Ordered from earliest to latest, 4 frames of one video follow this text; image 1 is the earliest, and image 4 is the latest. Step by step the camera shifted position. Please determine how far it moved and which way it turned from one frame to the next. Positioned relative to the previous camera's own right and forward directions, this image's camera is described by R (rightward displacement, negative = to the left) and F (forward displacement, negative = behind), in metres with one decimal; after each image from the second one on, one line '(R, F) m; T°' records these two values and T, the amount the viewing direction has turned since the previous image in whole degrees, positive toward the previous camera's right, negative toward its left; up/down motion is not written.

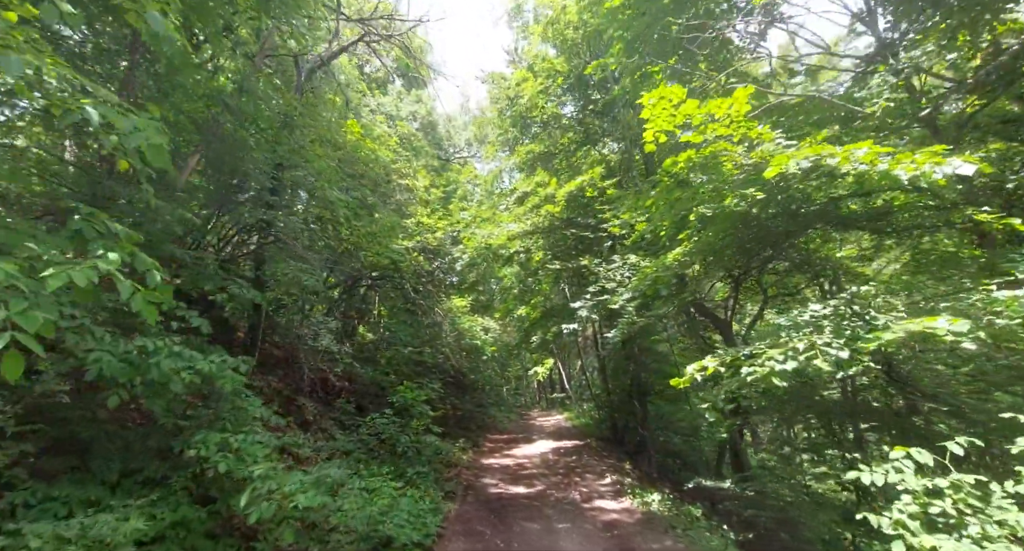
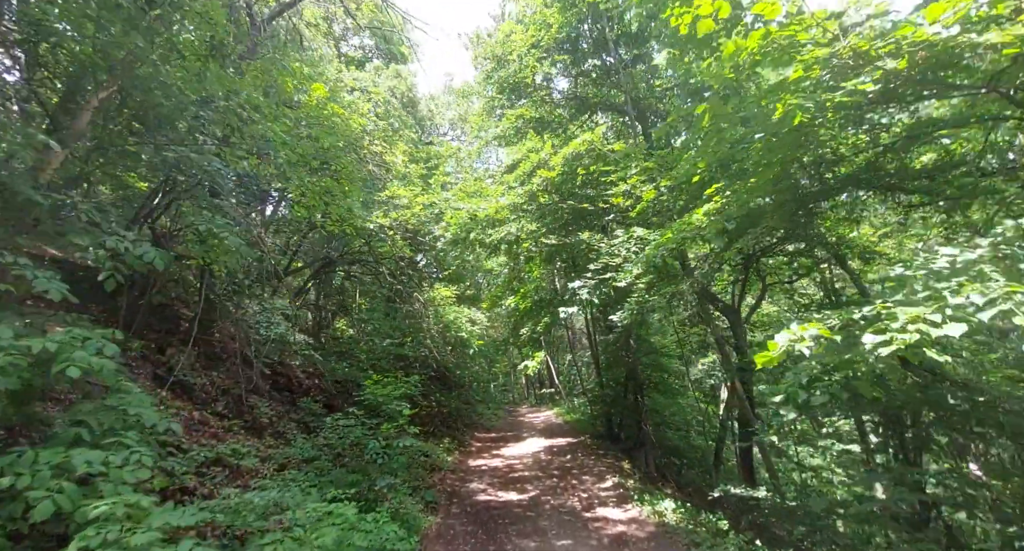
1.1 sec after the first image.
(0.0, +1.0) m; +2°
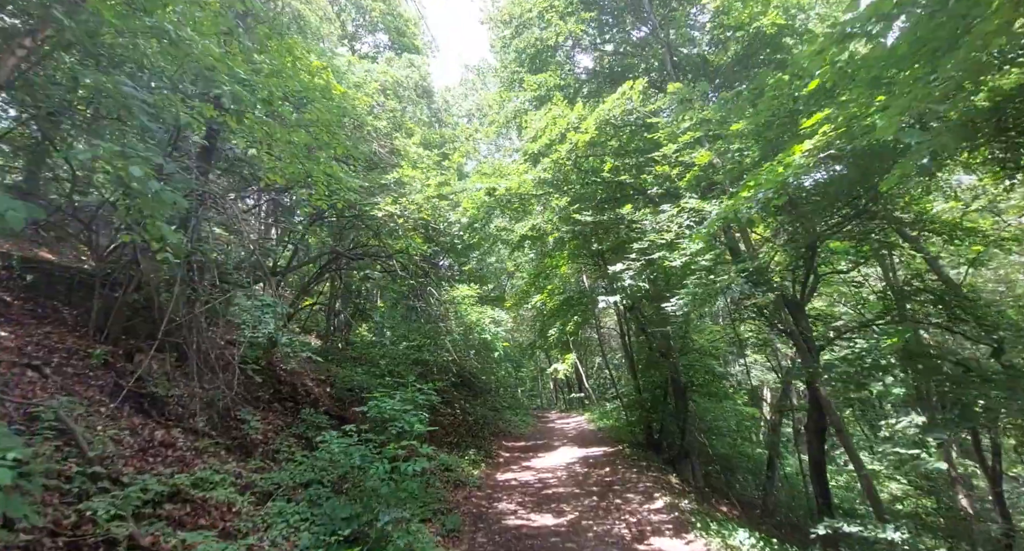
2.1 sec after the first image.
(-0.1, +1.0) m; -3°
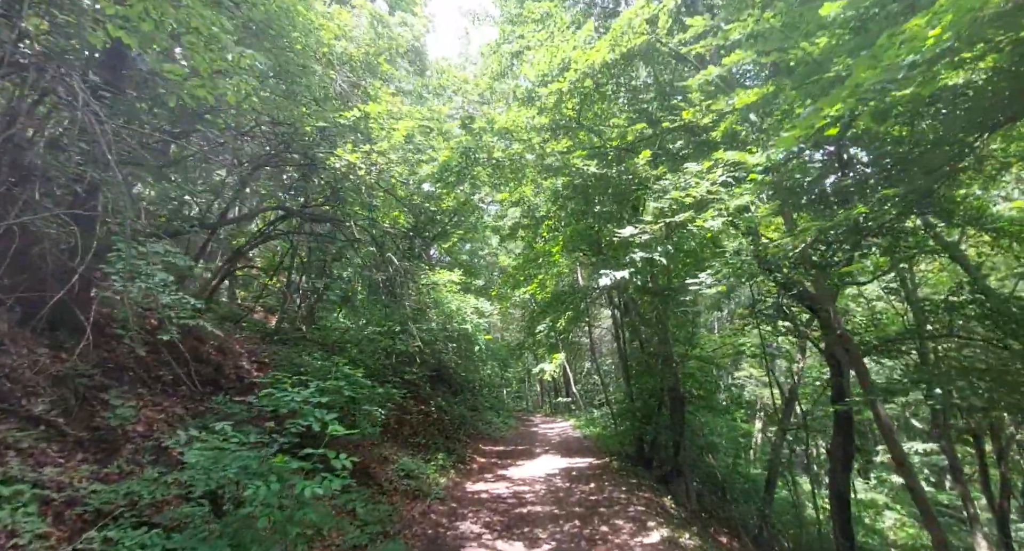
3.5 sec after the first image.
(+0.2, +1.3) m; +1°
